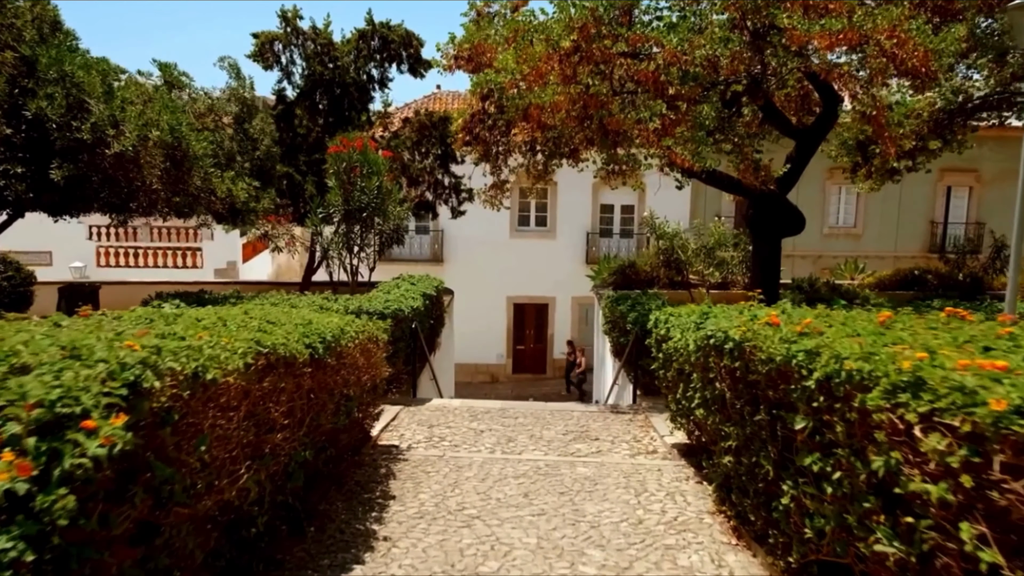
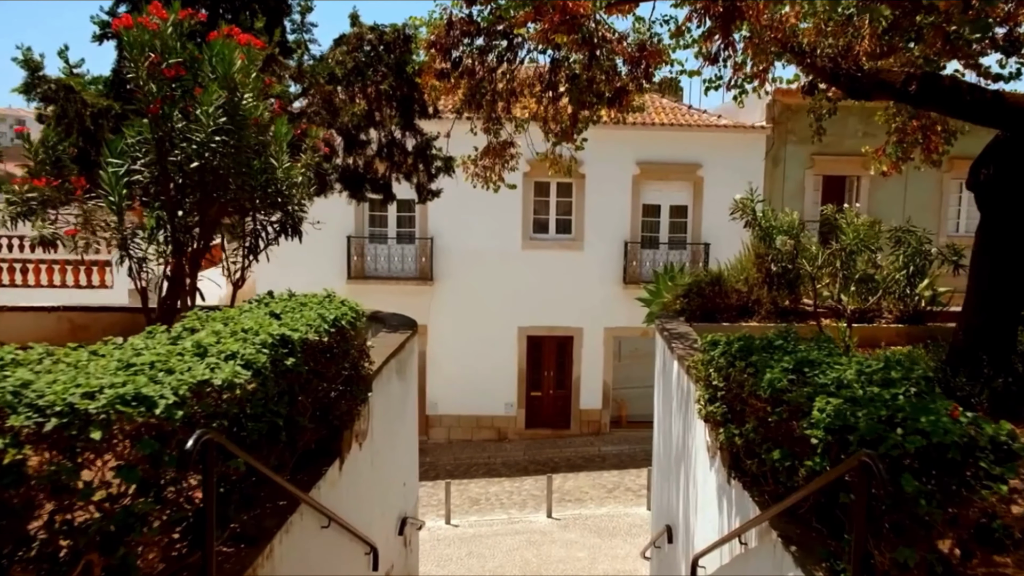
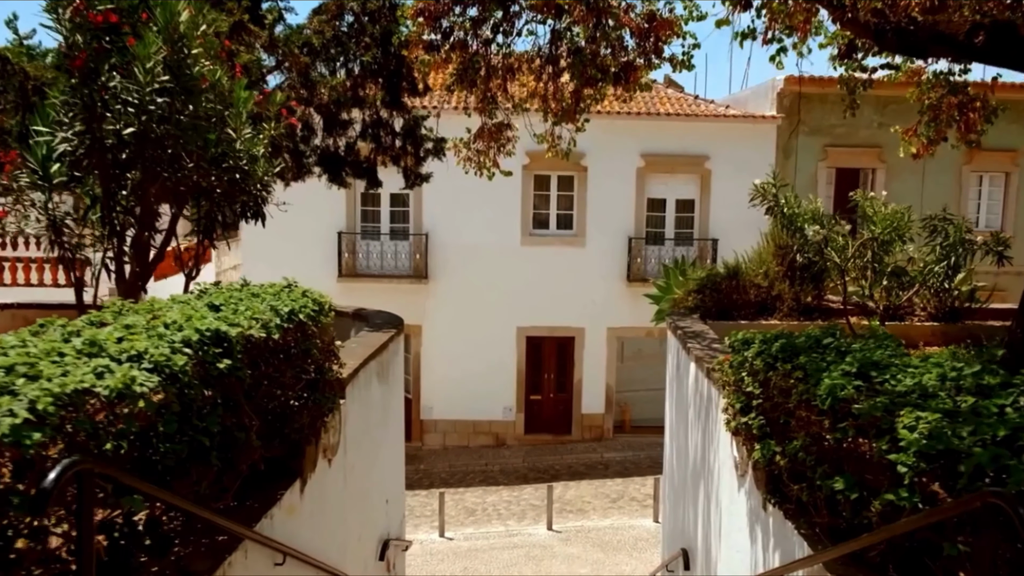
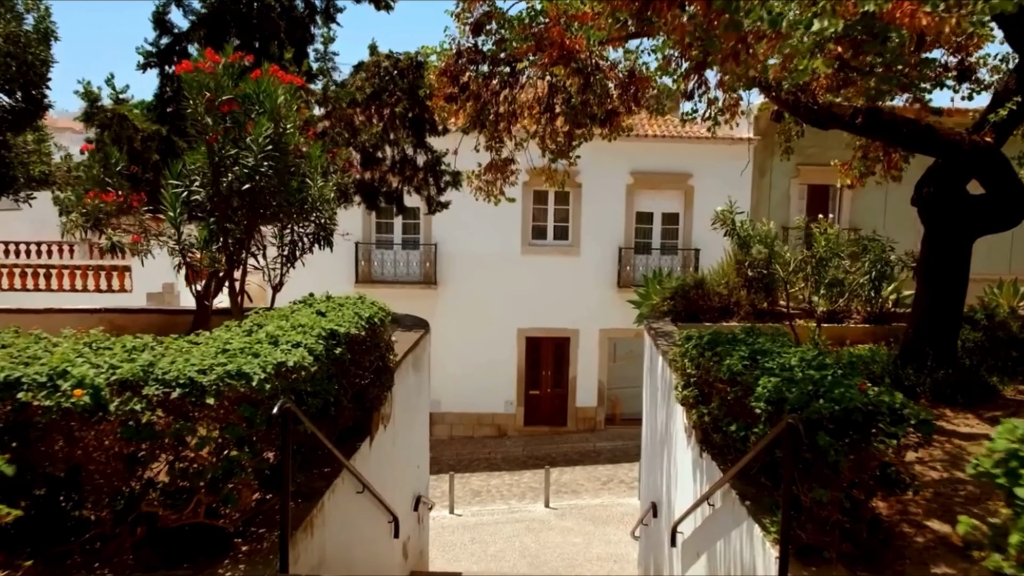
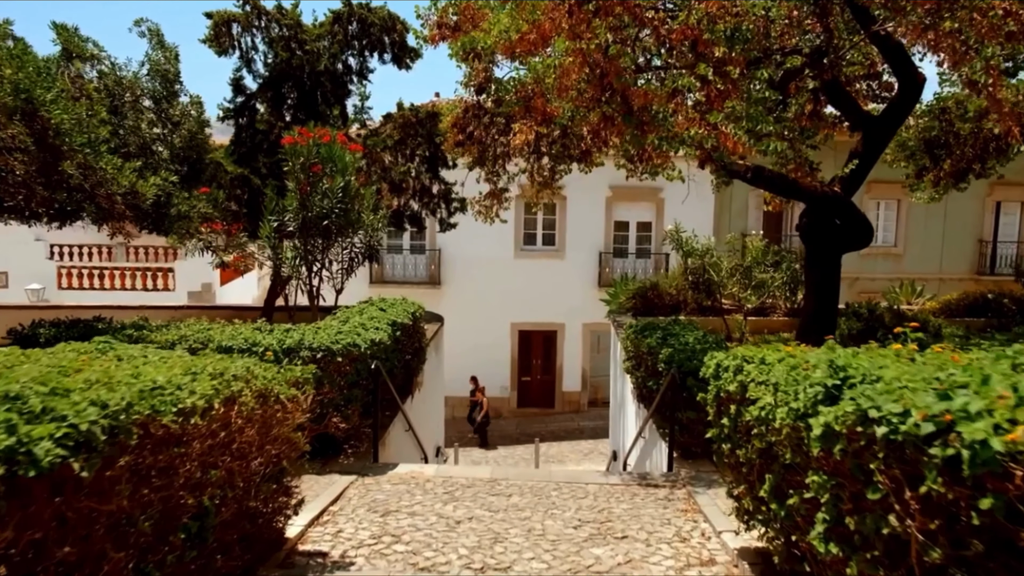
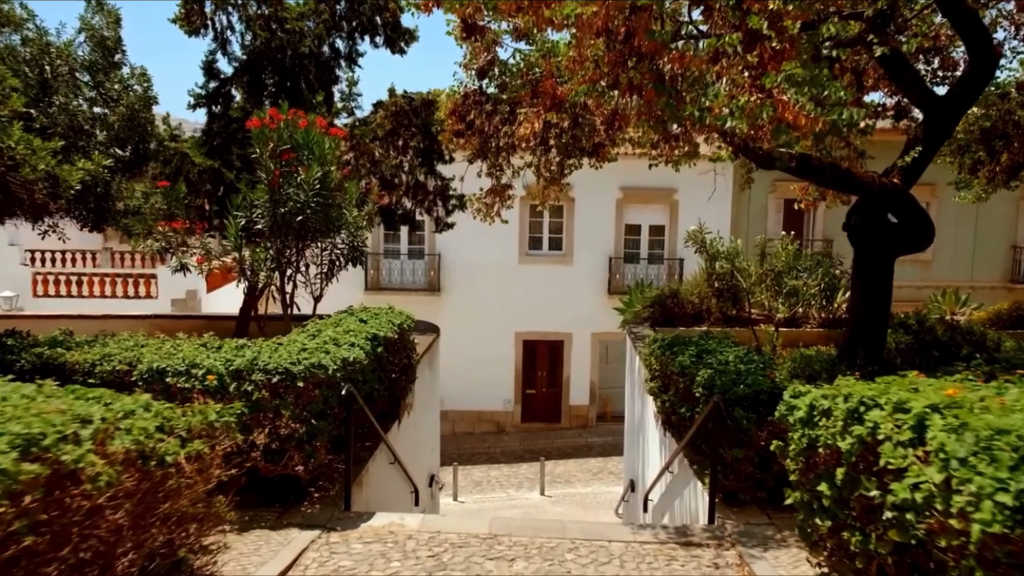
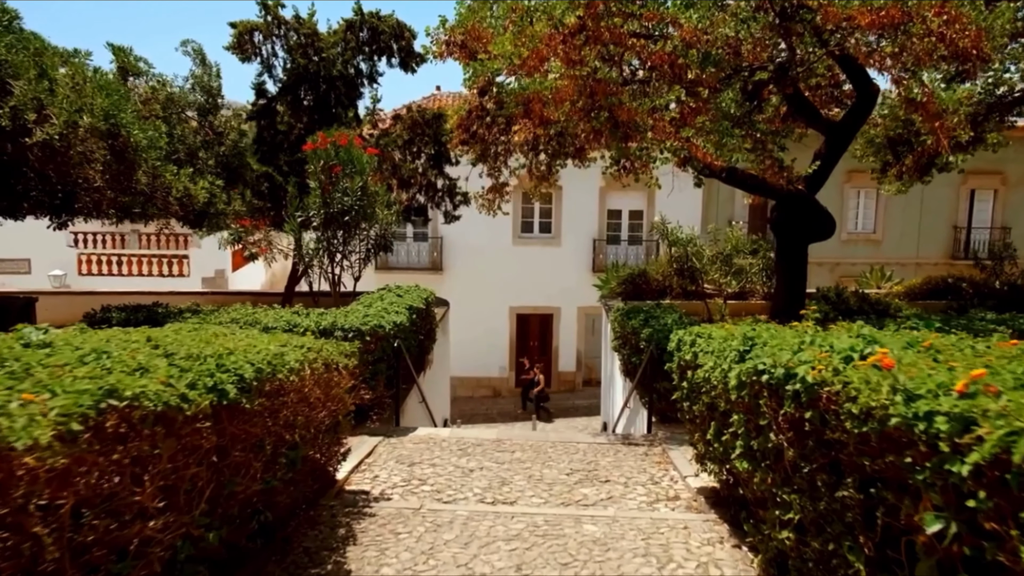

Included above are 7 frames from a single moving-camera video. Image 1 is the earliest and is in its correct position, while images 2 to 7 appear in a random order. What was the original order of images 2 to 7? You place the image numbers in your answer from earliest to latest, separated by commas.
7, 5, 6, 4, 2, 3
